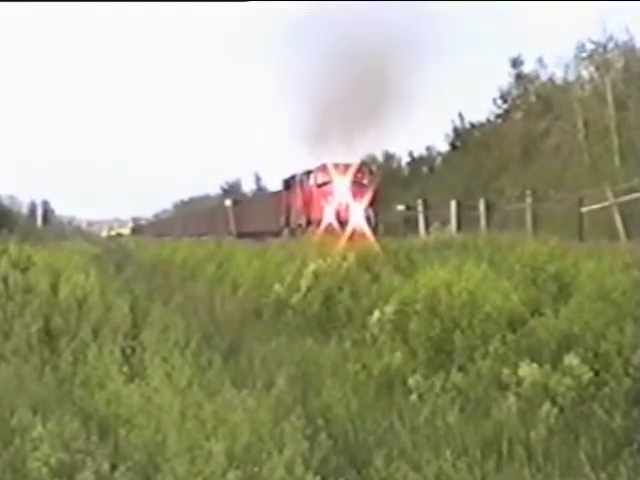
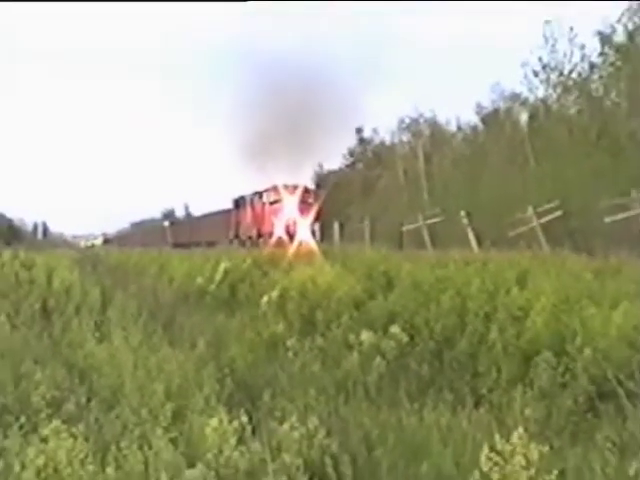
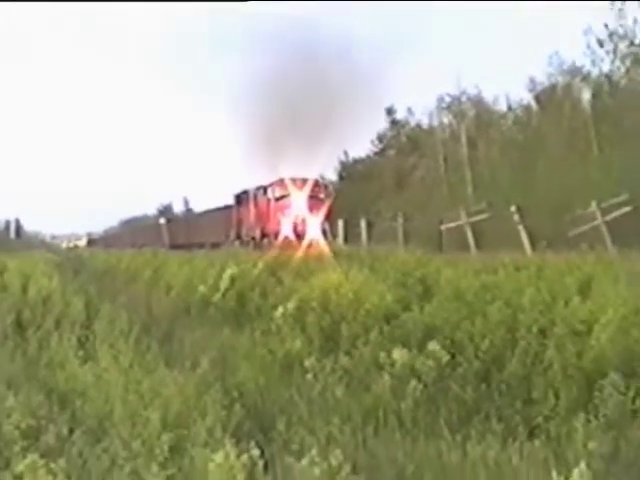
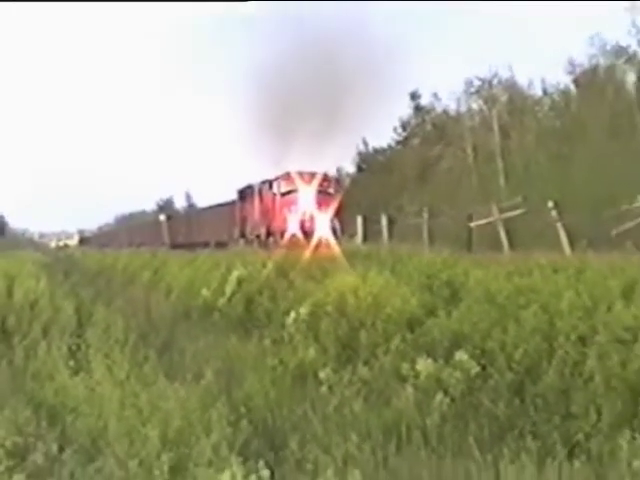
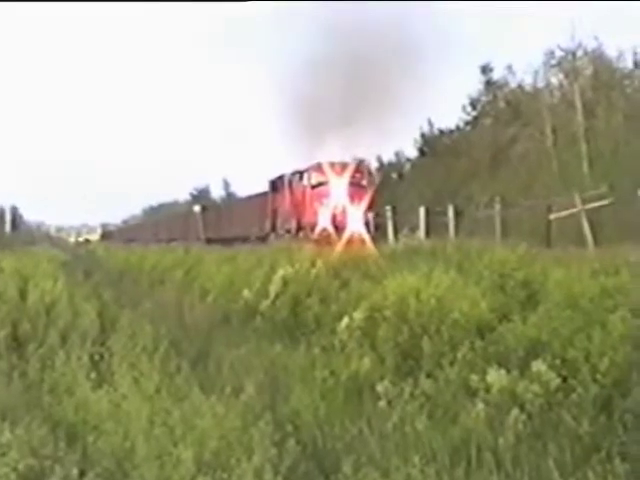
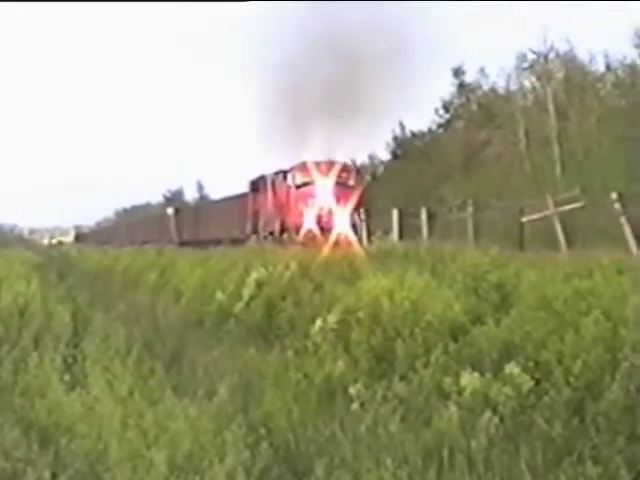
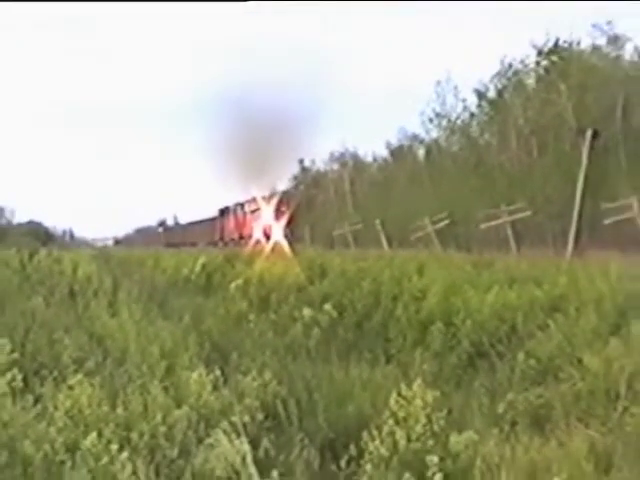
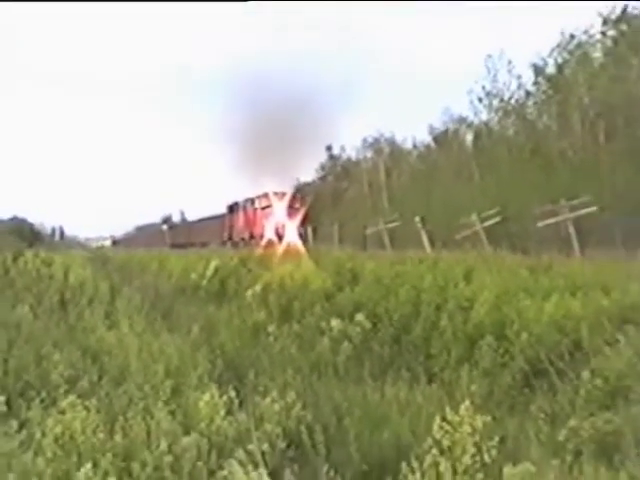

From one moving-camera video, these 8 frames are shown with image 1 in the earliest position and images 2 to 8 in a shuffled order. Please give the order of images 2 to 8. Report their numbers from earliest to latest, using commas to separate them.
5, 6, 4, 3, 2, 8, 7
